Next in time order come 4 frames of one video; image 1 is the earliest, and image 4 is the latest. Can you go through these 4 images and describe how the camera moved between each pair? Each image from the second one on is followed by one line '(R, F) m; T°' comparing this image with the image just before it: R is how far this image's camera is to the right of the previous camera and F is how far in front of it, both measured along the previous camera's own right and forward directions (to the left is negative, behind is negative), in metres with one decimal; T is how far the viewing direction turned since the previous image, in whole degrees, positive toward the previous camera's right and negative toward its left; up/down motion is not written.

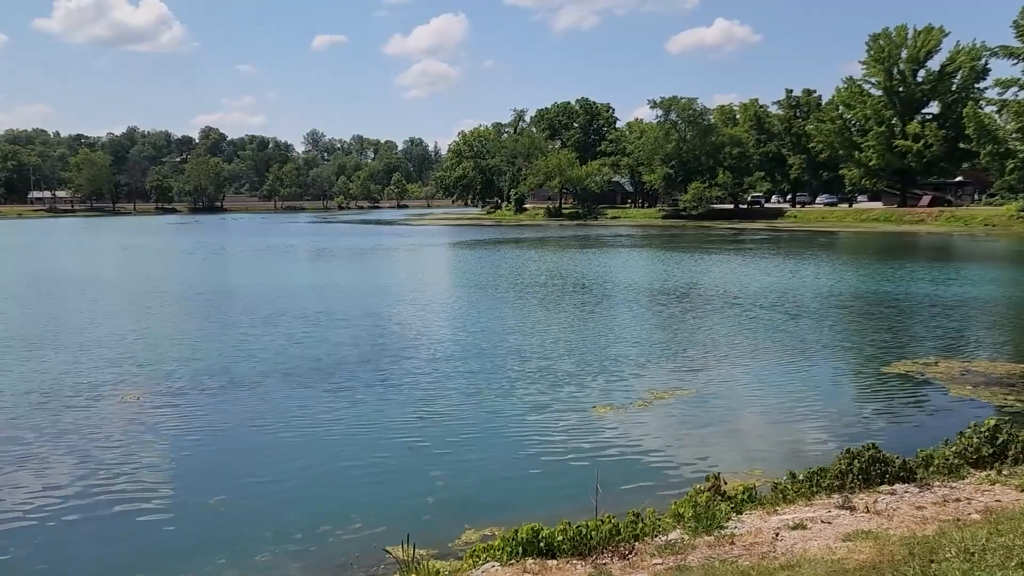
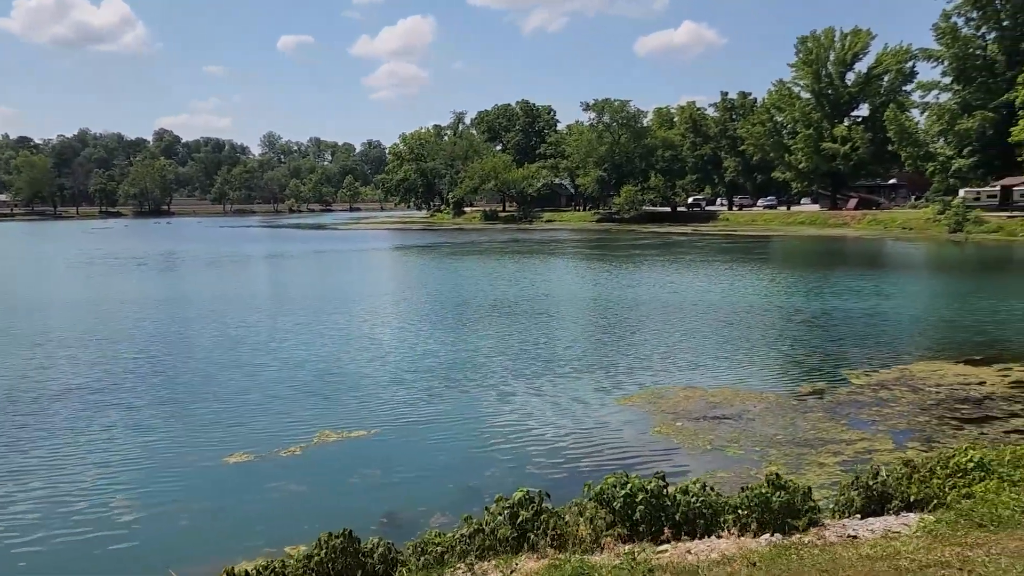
(+4.2, +1.4) m; +2°
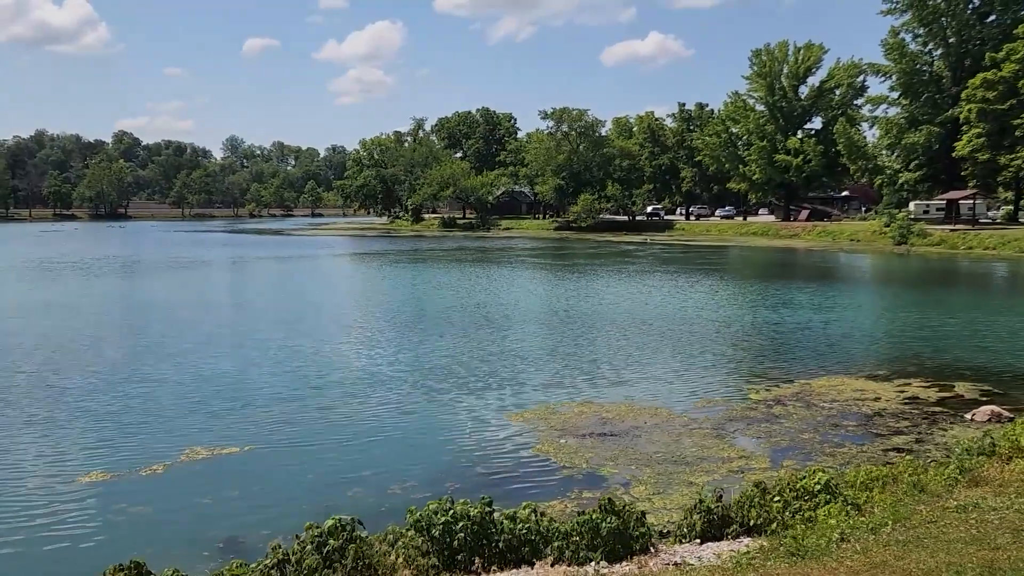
(+1.2, +0.2) m; +2°
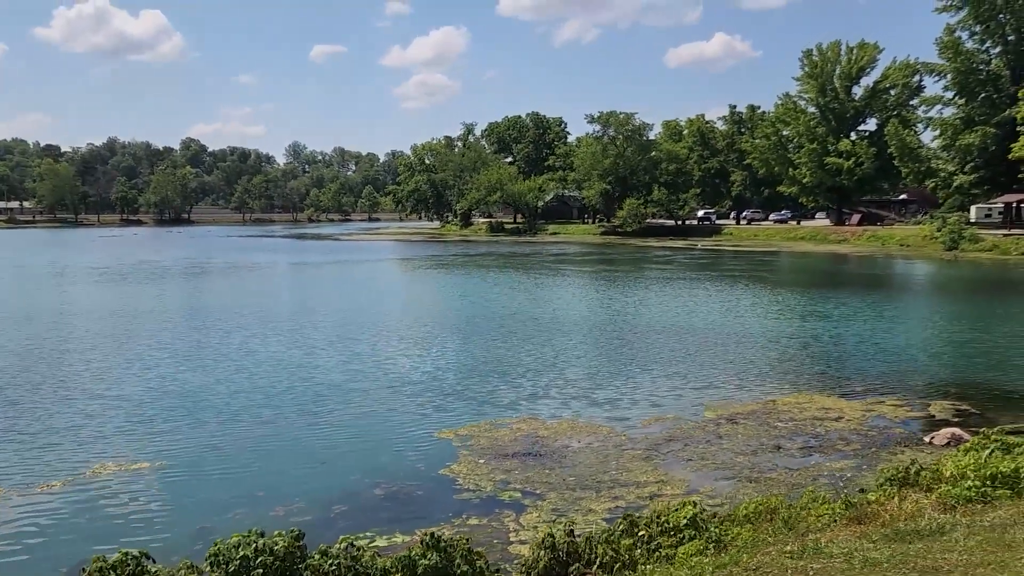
(+1.9, +0.5) m; -4°
